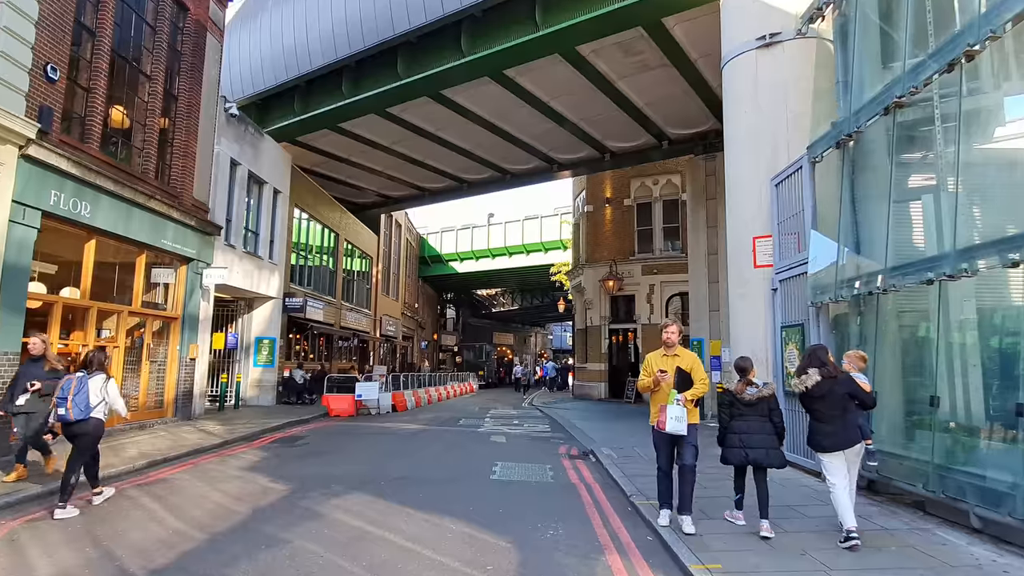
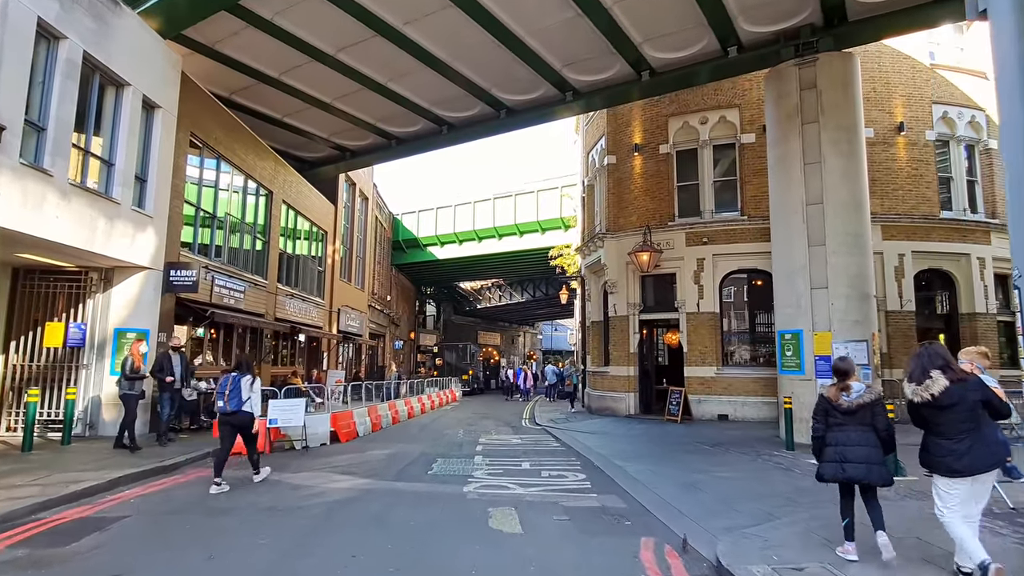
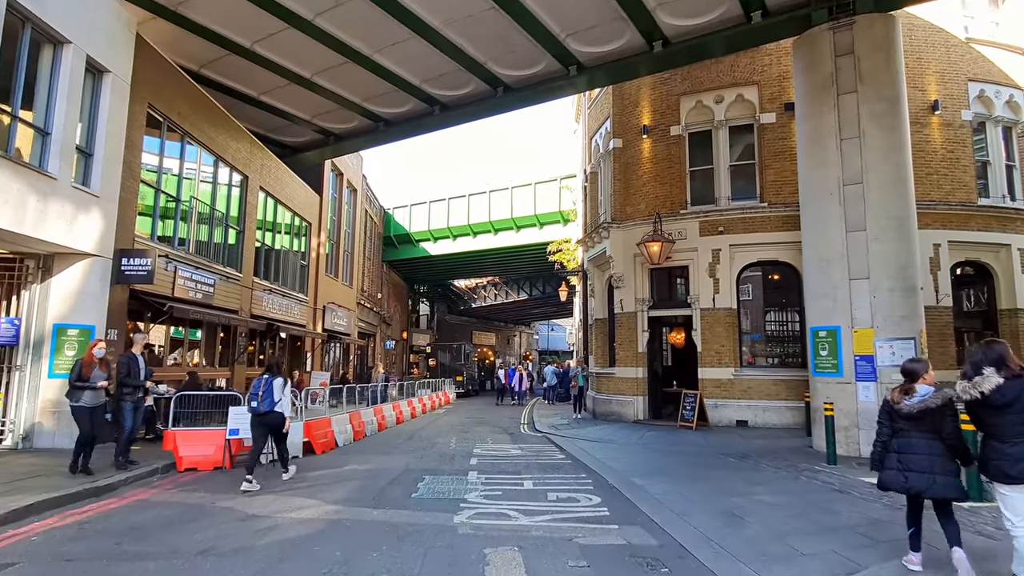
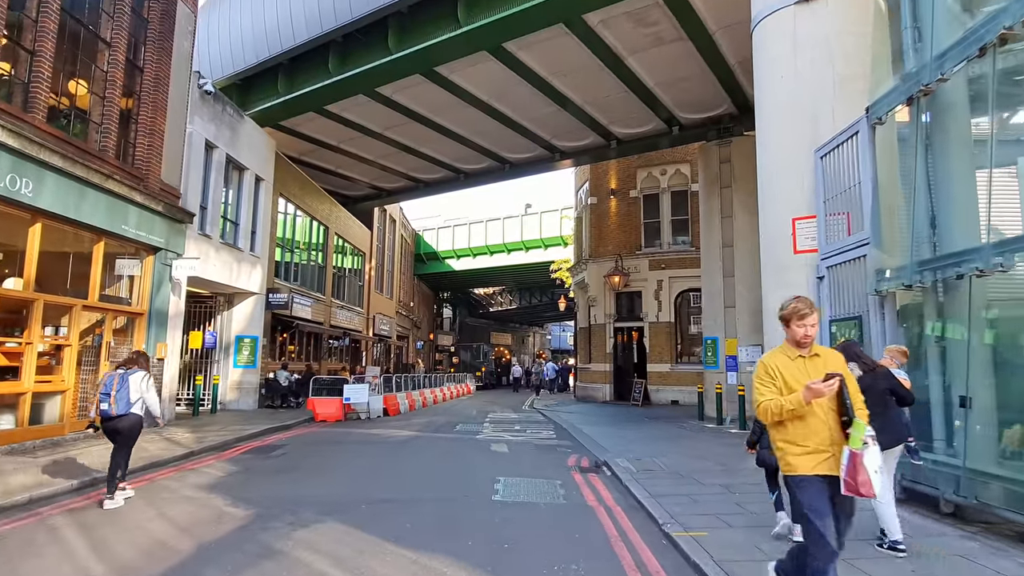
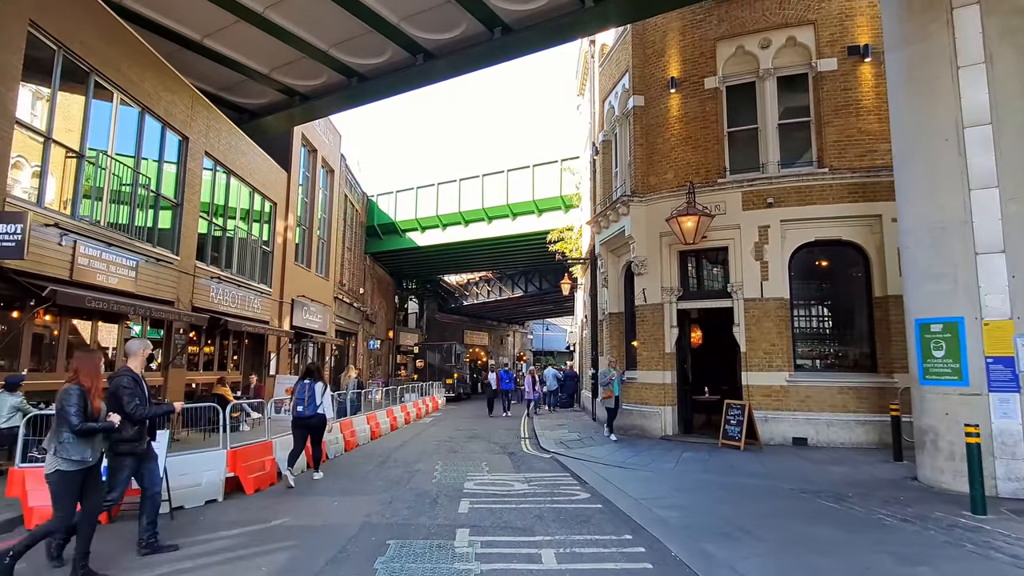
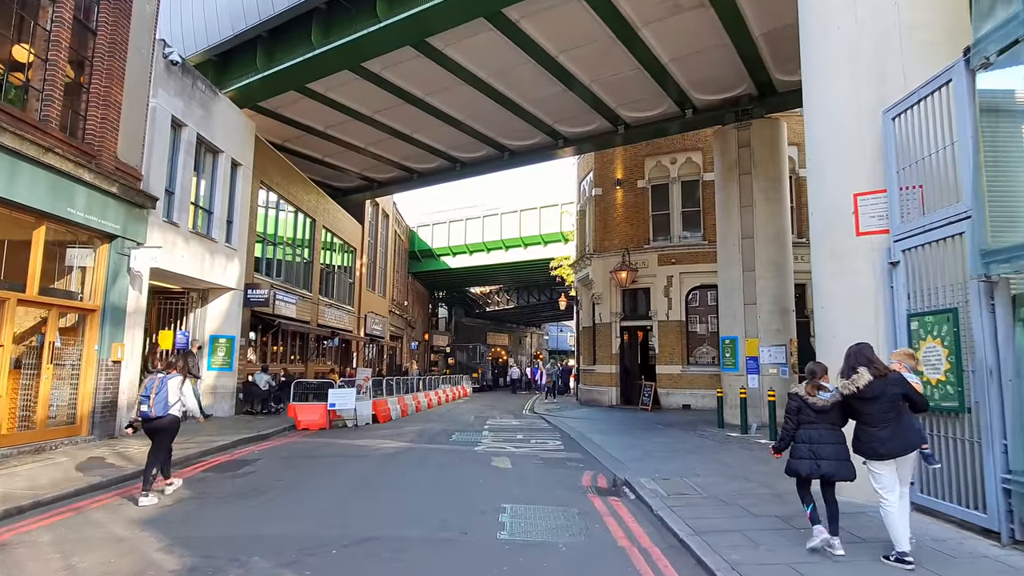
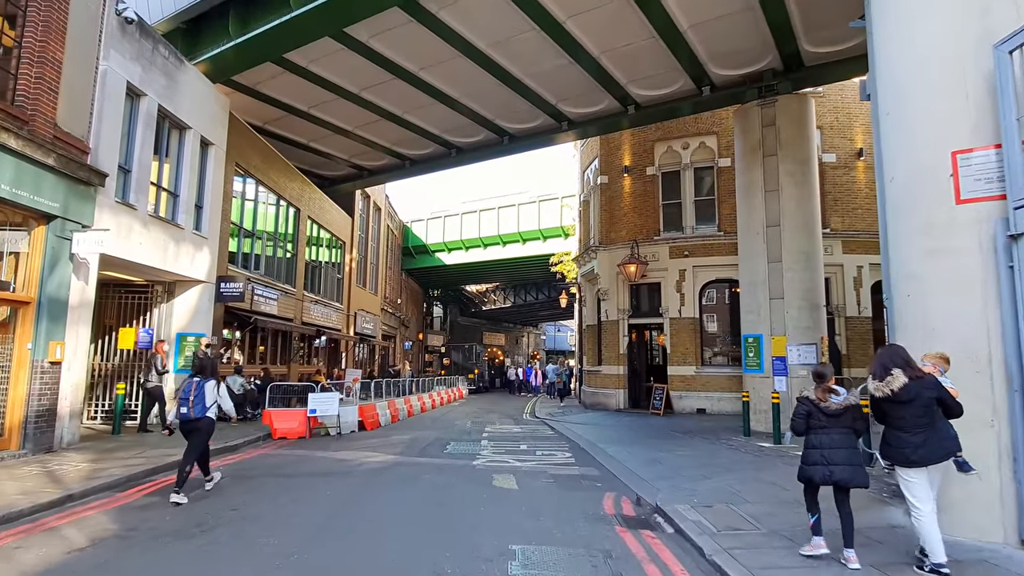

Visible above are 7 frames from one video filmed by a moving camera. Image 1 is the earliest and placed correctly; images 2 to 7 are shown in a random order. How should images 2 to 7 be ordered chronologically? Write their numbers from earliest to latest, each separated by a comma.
4, 6, 7, 2, 3, 5
